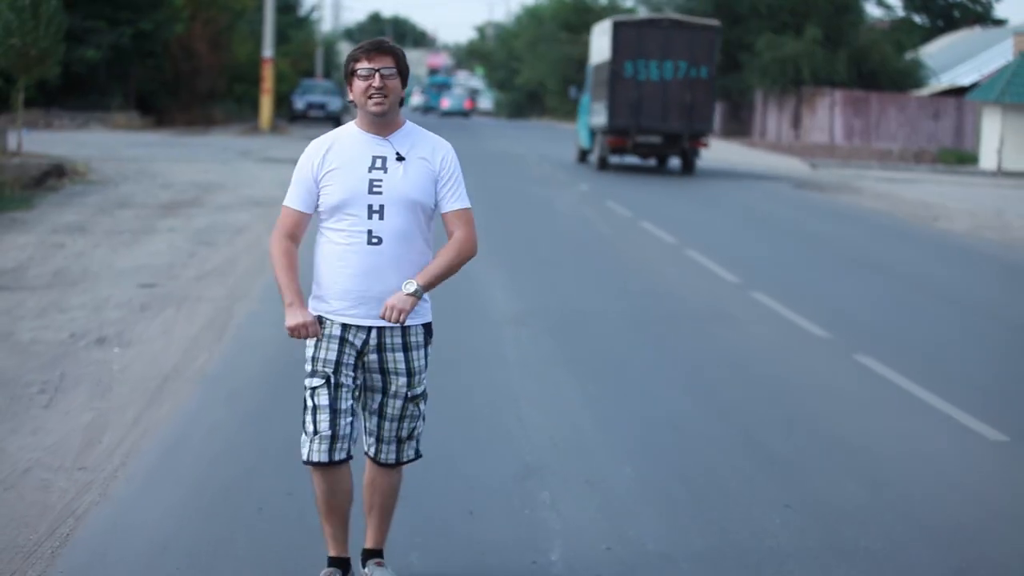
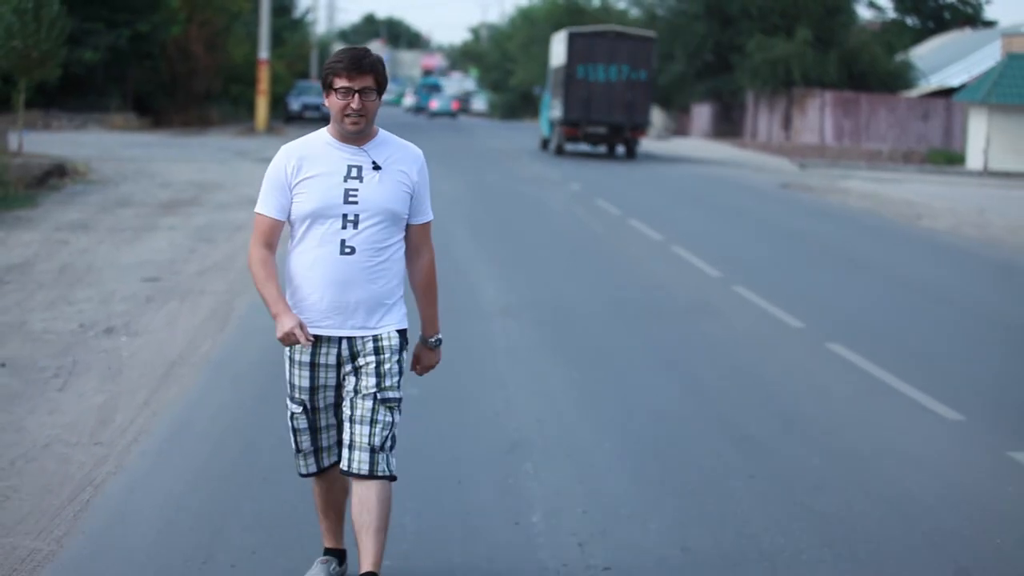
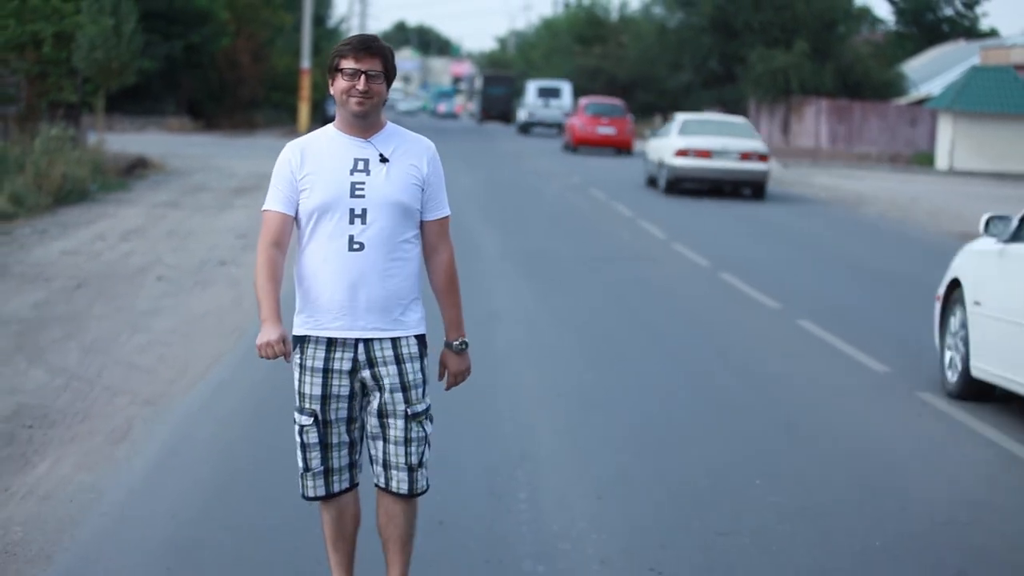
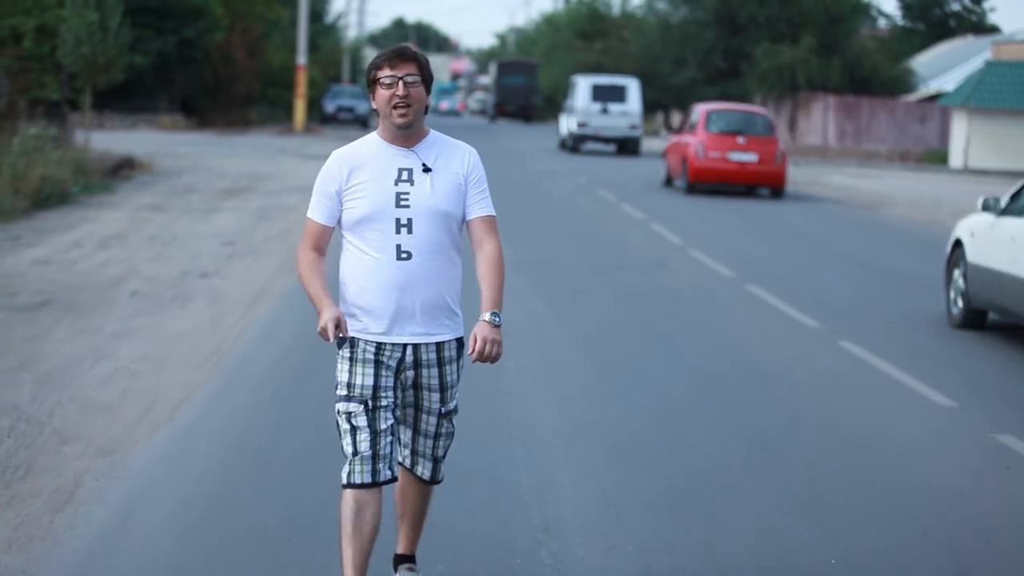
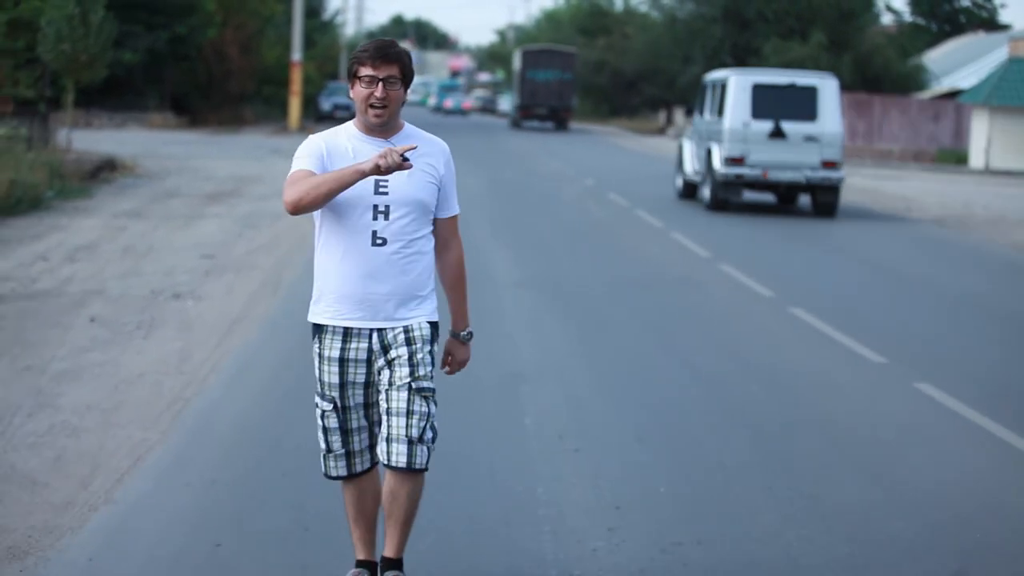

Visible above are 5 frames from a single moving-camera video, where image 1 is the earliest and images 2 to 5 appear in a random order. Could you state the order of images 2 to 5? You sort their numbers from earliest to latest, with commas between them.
2, 5, 4, 3
